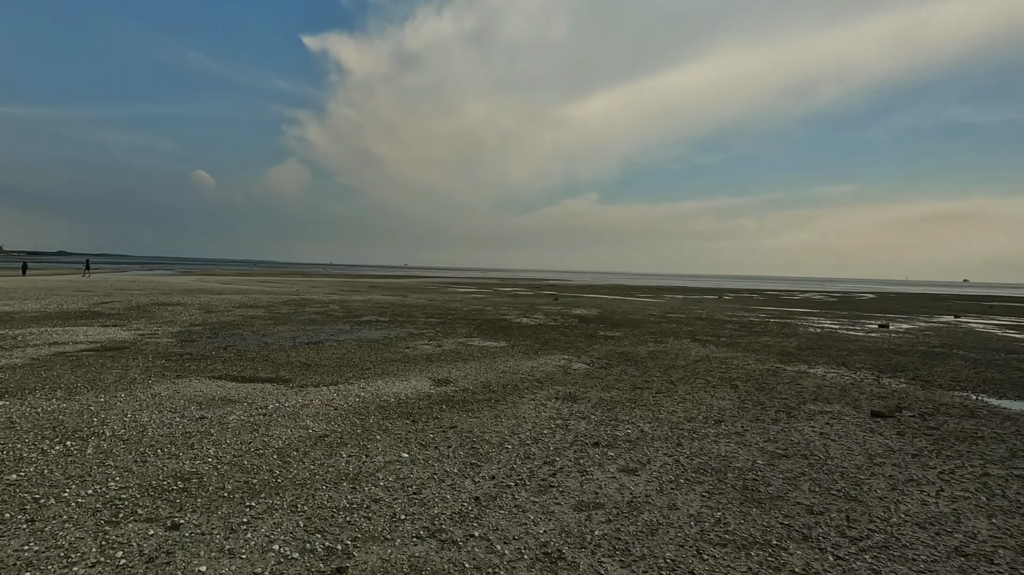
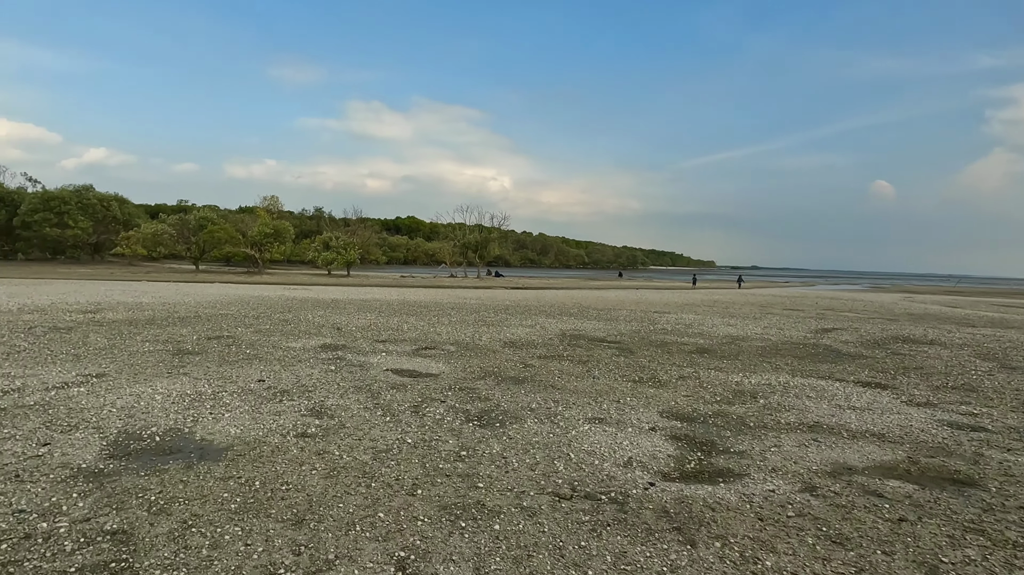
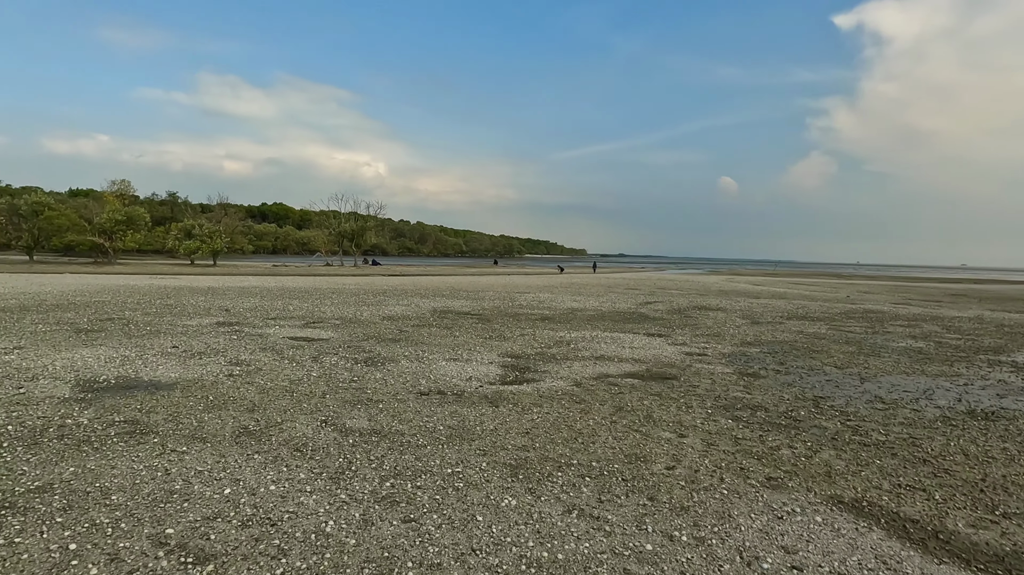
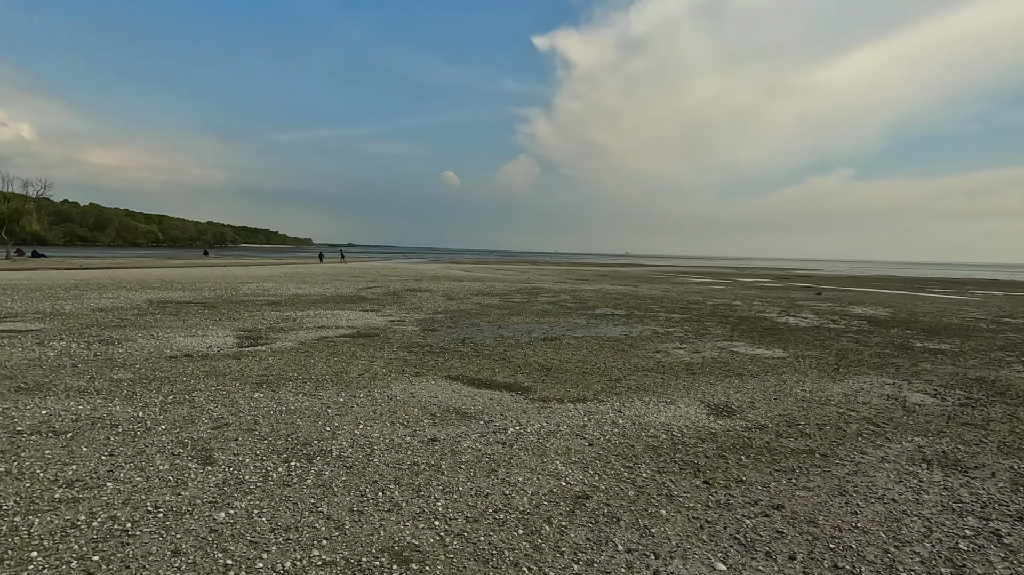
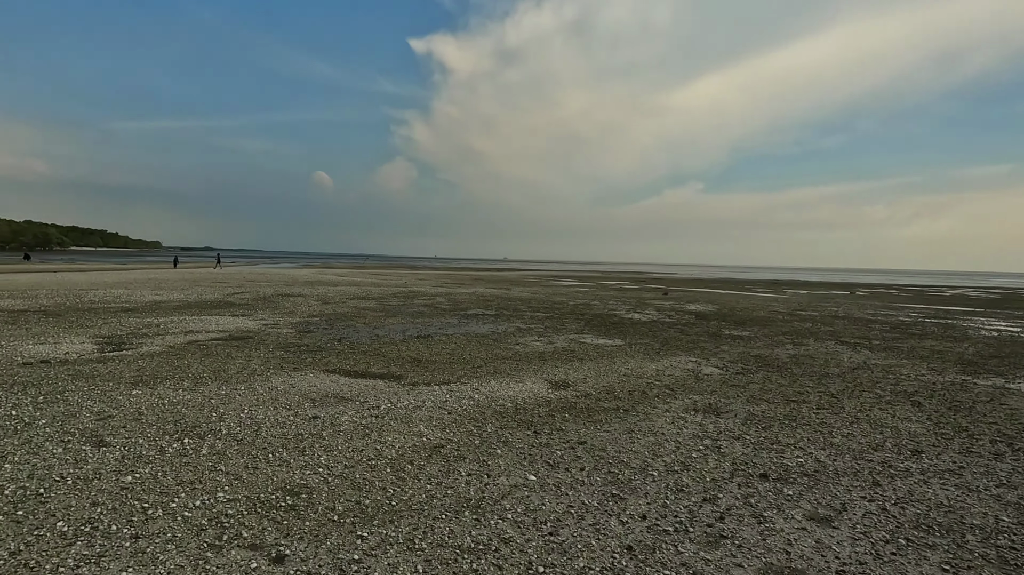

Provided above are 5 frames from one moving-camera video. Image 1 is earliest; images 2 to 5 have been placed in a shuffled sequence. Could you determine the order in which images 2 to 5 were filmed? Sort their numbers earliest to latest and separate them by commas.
5, 4, 3, 2
